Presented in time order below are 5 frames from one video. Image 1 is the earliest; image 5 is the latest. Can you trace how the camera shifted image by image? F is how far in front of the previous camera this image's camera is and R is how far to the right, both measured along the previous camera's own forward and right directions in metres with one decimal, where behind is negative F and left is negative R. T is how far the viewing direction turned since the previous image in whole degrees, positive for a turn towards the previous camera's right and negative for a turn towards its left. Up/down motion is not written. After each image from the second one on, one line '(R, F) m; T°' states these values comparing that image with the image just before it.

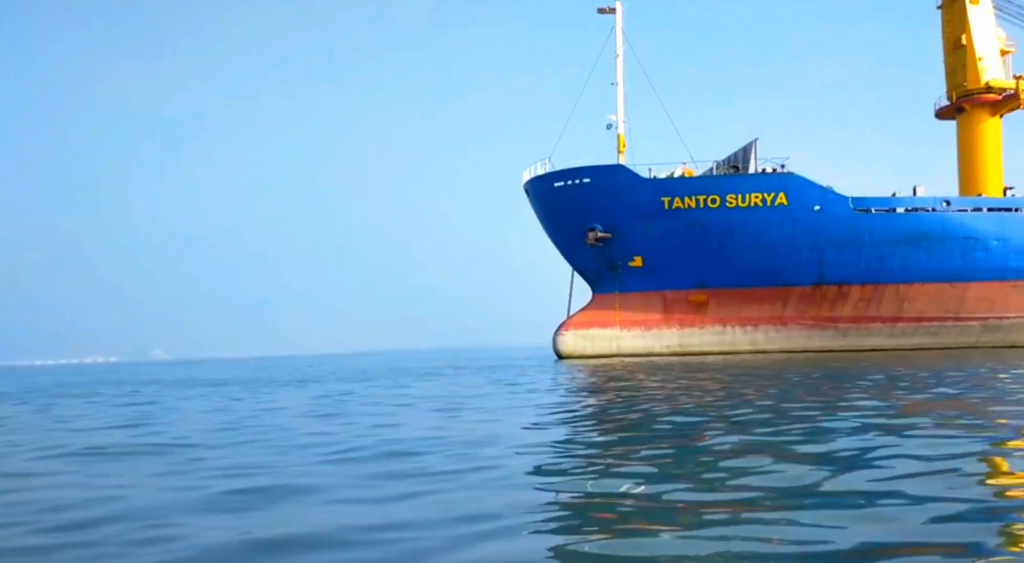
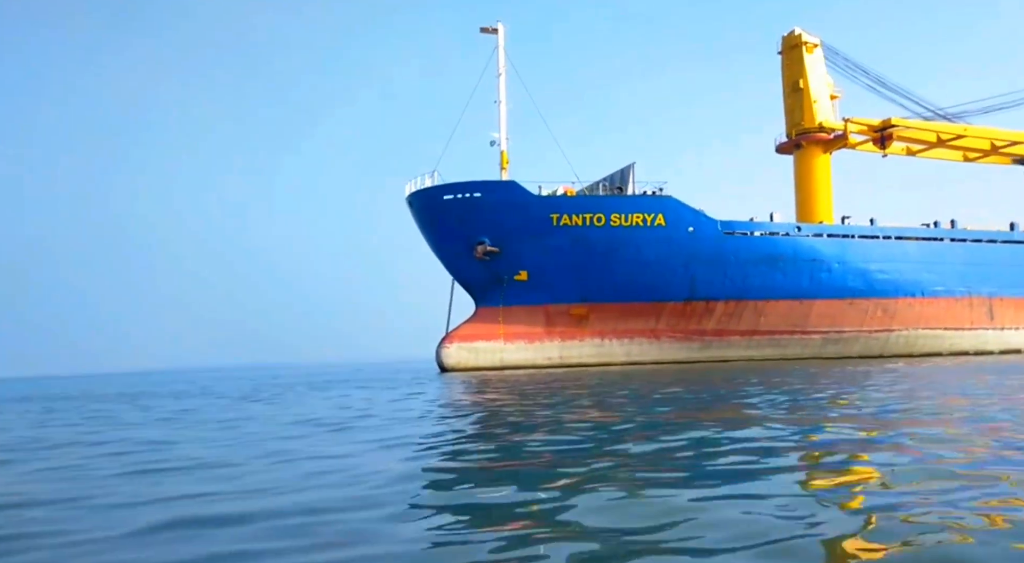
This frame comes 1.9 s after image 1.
(+0.1, -0.3) m; +7°
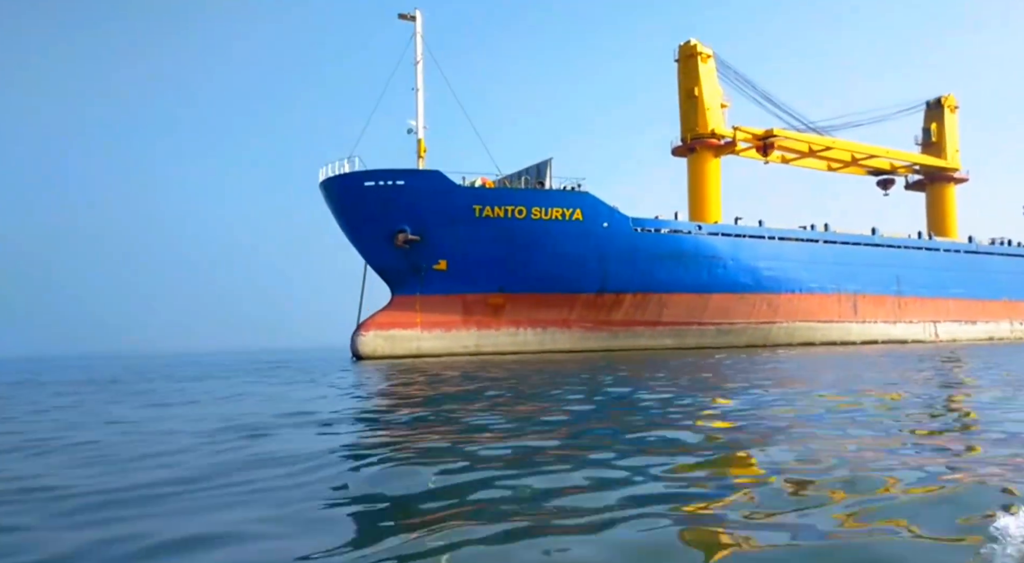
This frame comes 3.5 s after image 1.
(+0.2, -0.3) m; +4°
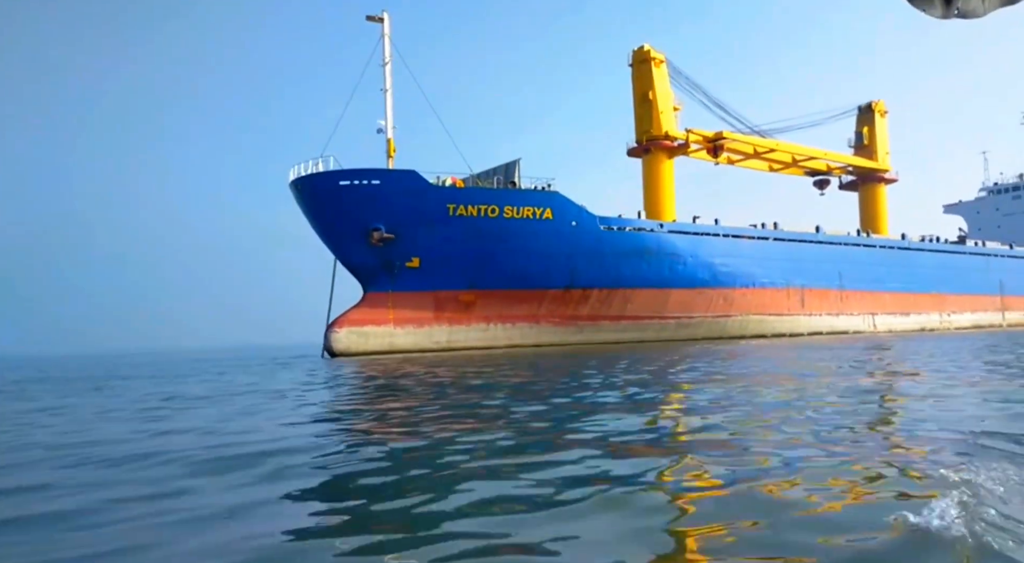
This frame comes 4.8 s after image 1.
(+0.2, -0.3) m; +1°
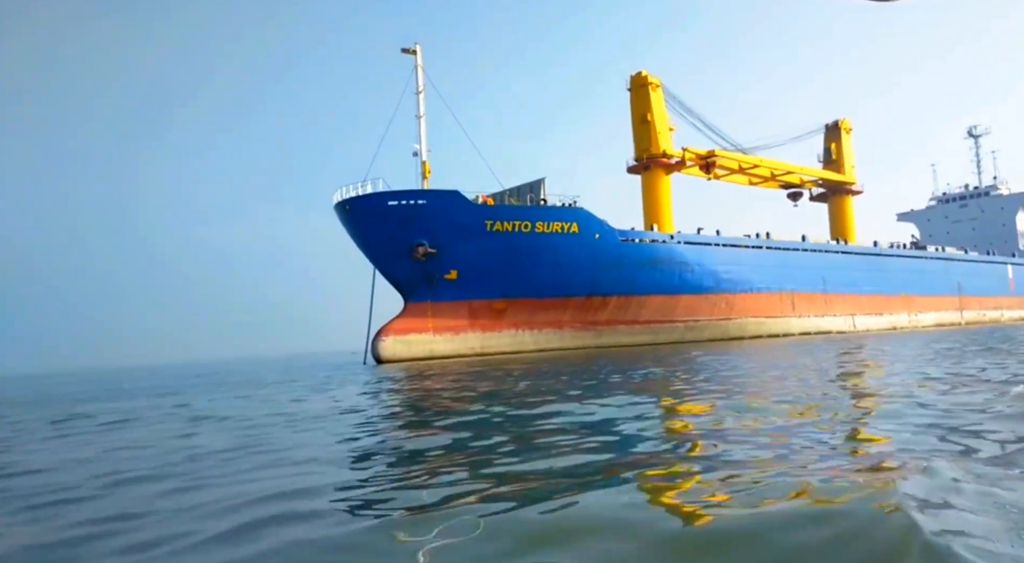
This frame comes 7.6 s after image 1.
(-0.8, -0.7) m; +4°
